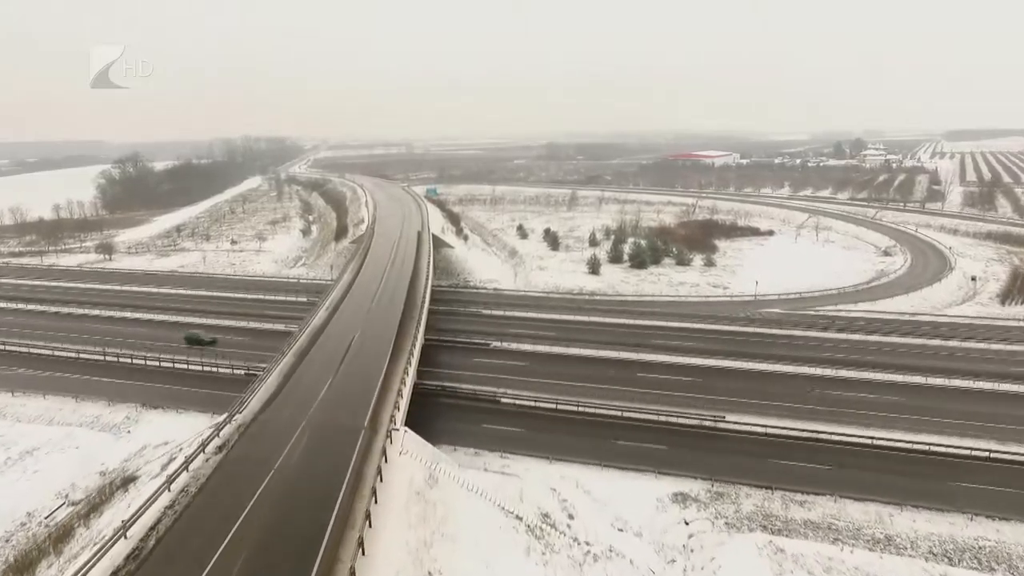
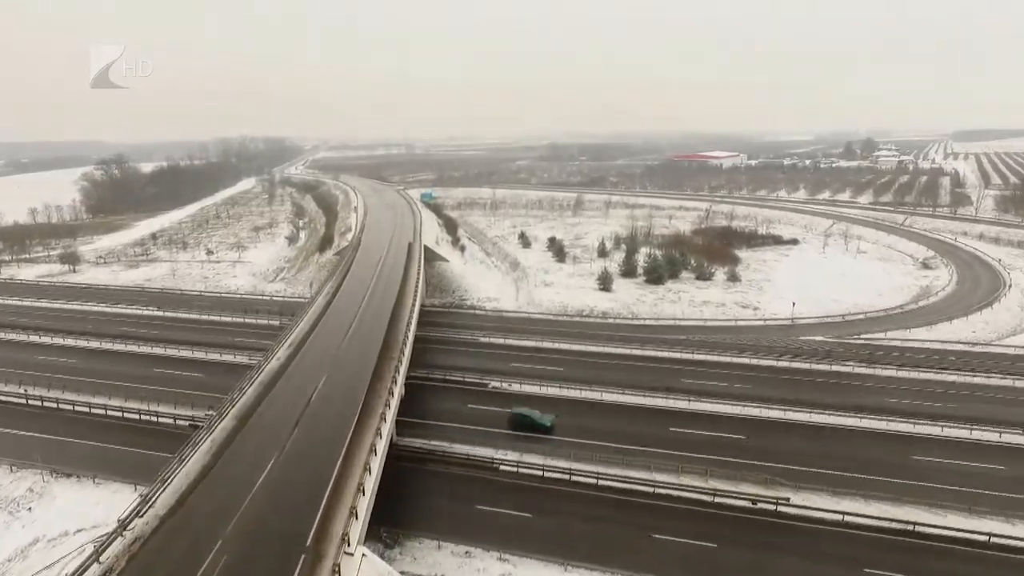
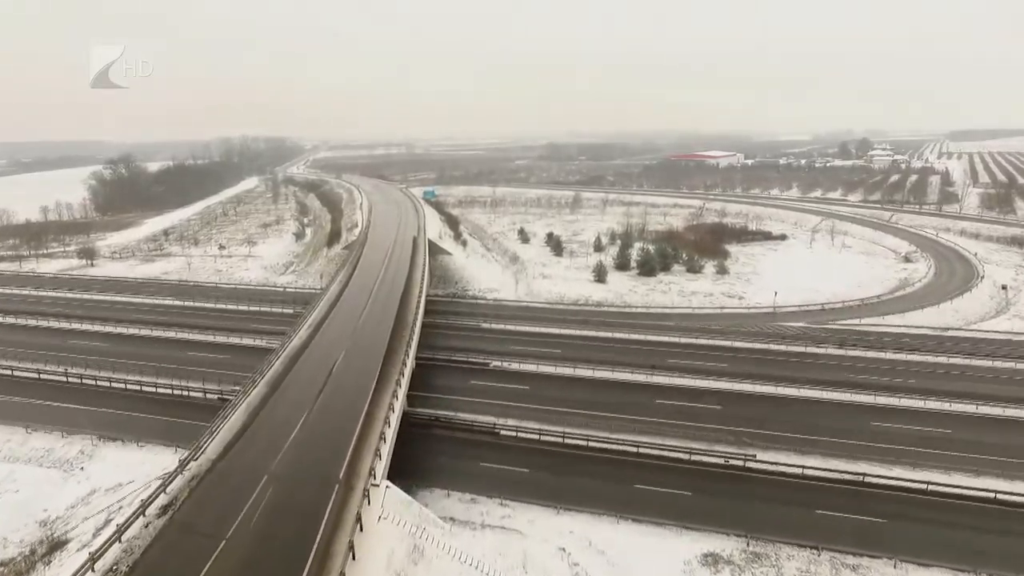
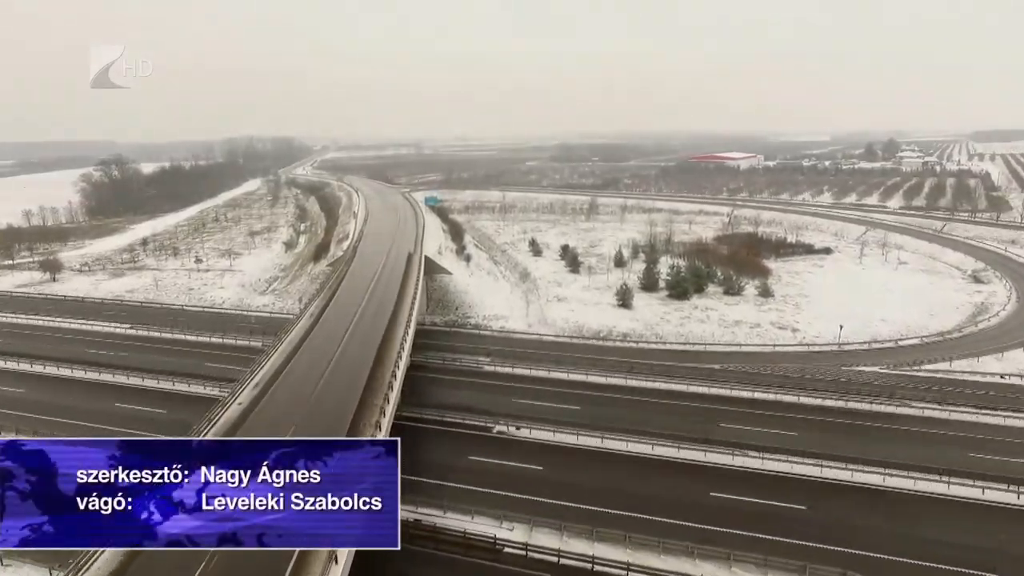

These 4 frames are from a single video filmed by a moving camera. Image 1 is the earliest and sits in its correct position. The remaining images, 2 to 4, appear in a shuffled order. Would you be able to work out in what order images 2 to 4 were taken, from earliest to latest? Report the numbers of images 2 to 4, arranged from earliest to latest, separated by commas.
3, 2, 4
